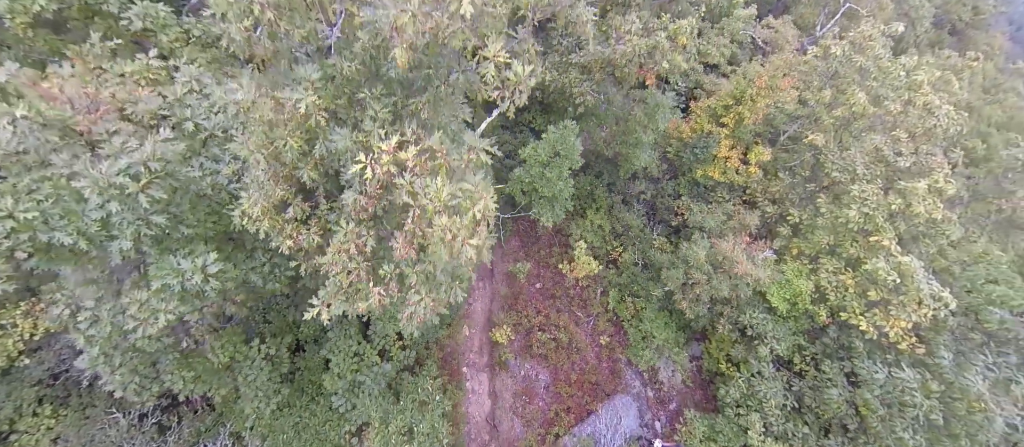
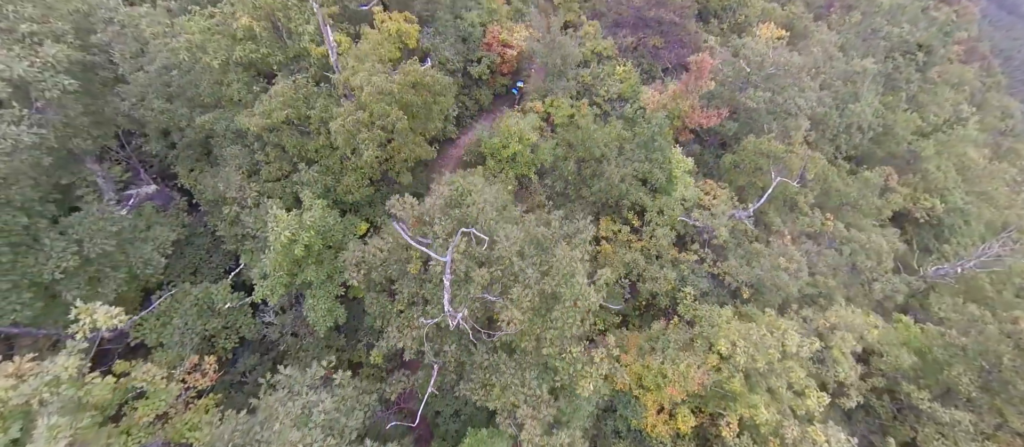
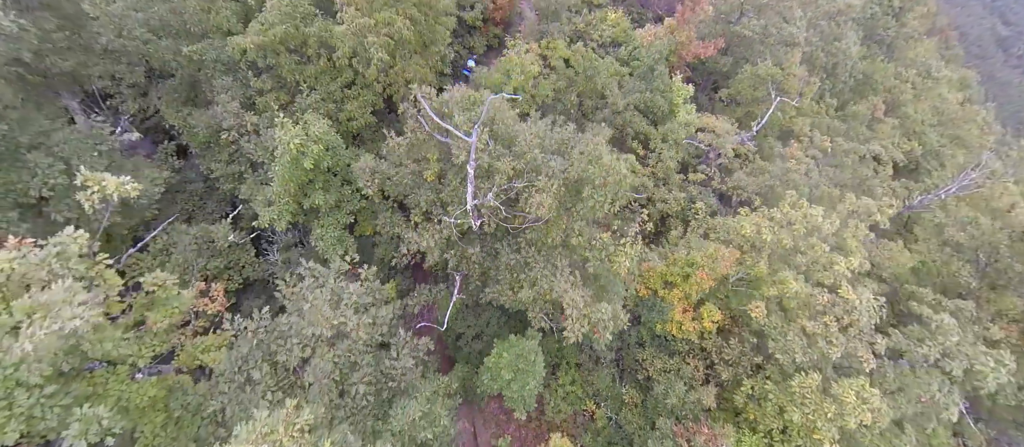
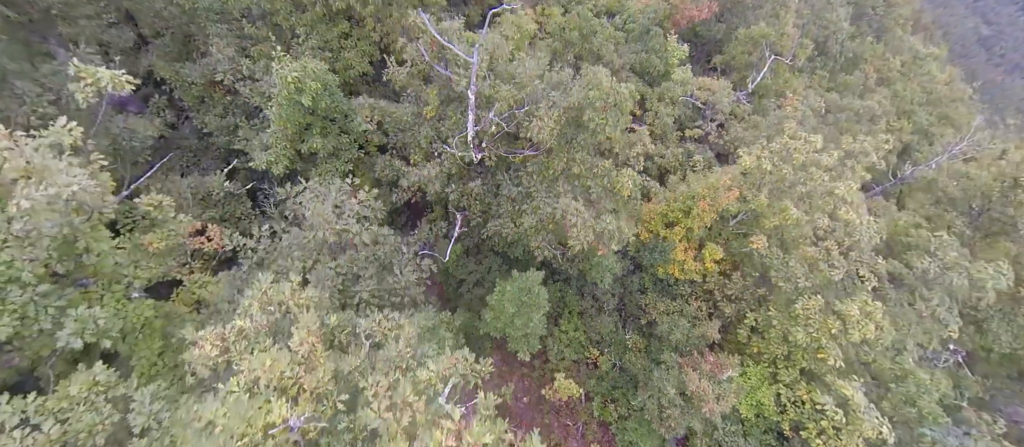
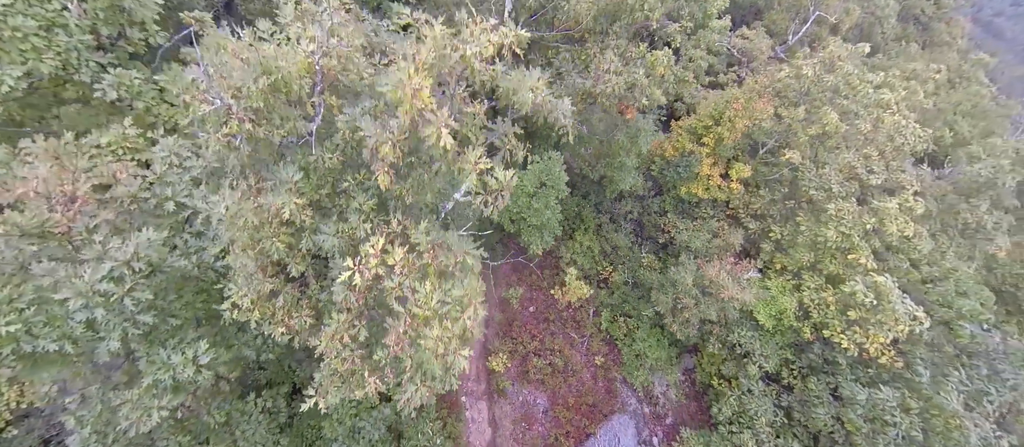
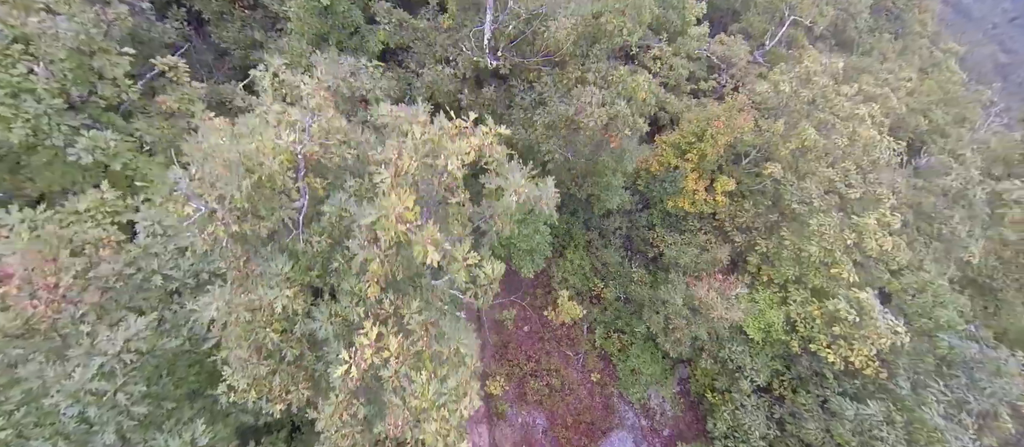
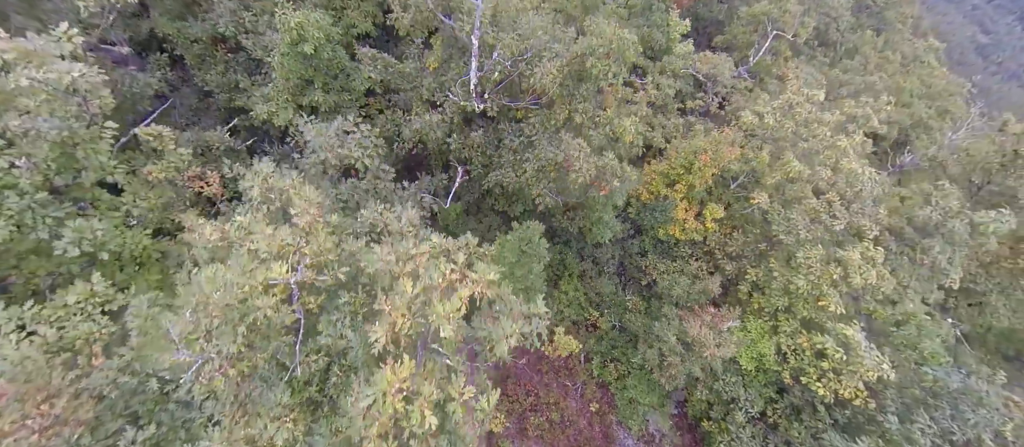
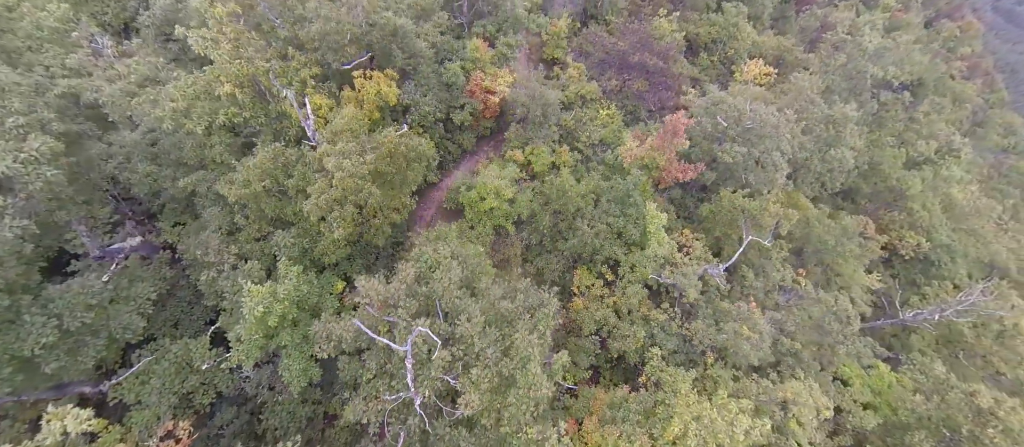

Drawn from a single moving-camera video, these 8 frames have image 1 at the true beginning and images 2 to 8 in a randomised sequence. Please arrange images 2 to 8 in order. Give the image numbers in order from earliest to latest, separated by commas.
5, 6, 7, 4, 3, 2, 8
